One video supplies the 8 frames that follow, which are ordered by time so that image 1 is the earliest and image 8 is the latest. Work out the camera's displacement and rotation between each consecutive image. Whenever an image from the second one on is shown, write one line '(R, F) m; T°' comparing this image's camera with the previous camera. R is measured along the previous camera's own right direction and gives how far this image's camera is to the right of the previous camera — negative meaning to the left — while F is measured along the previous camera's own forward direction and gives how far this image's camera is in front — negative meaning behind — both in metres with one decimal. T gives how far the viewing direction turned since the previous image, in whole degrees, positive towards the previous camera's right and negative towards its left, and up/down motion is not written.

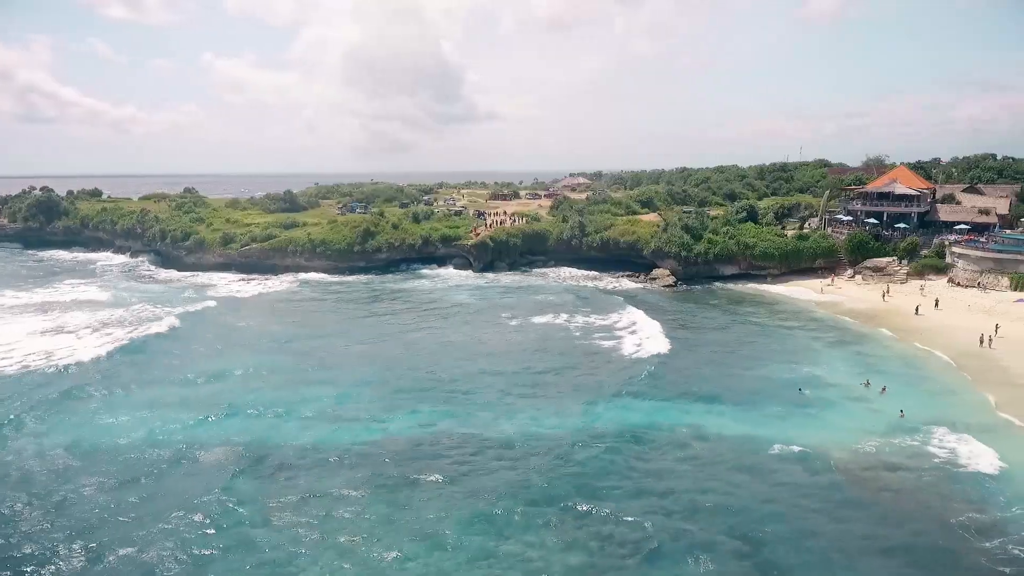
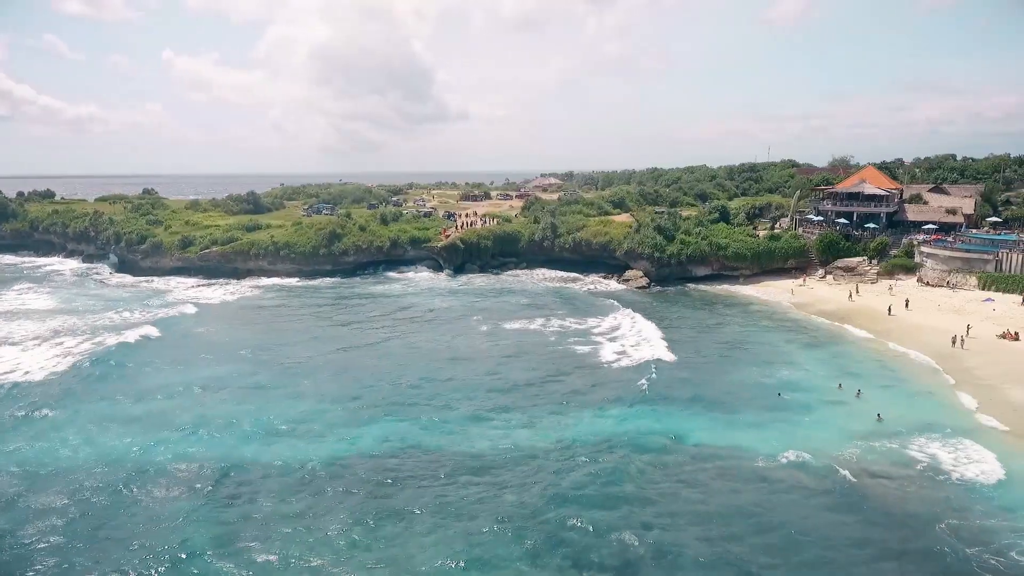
(+0.1, +1.3) m; +2°
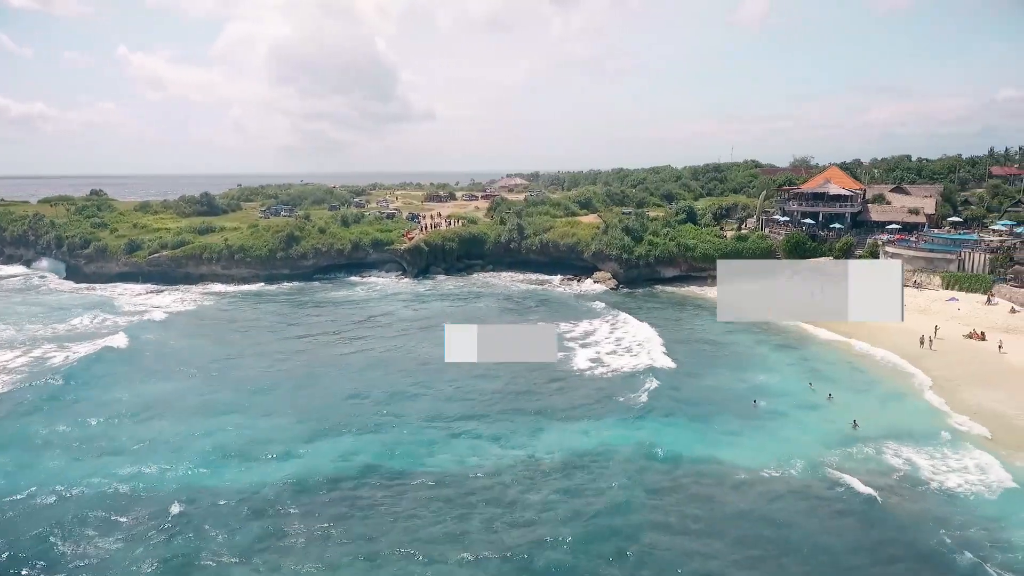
(+0.1, +1.6) m; +3°
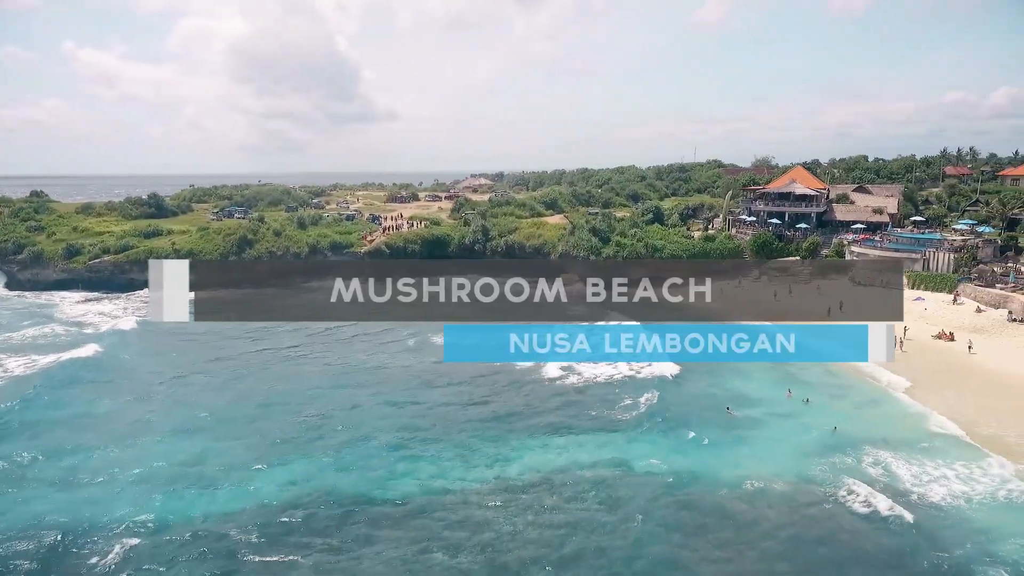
(+0.1, +1.9) m; +3°
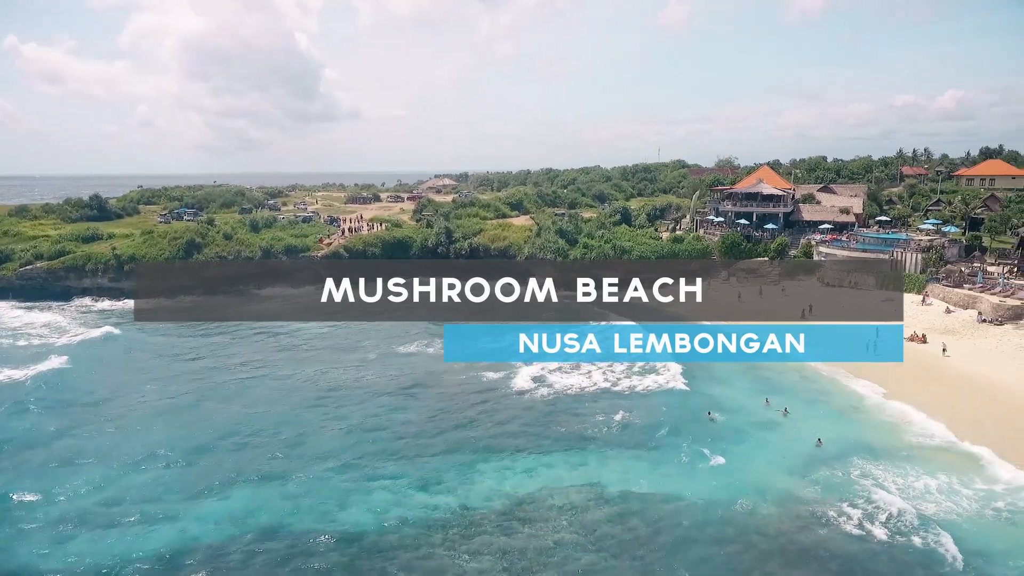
(+0.1, +2.1) m; +3°
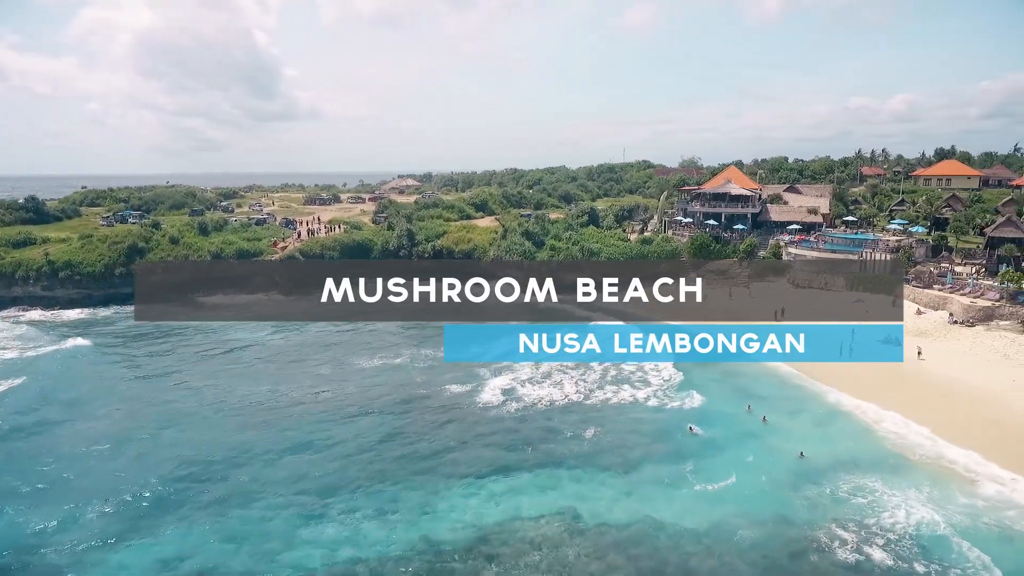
(+0.1, +2.1) m; +3°
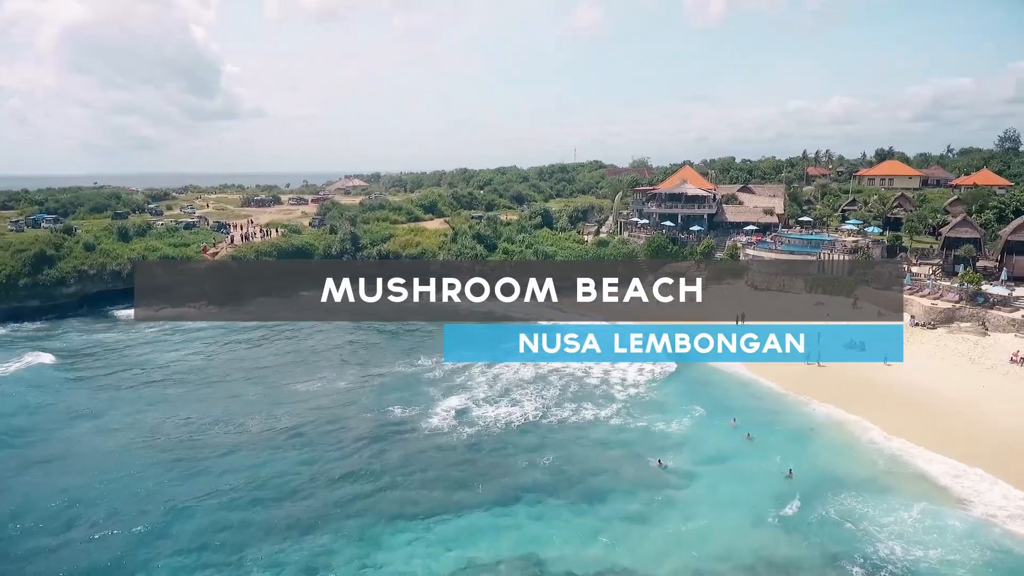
(+0.1, +2.9) m; +4°
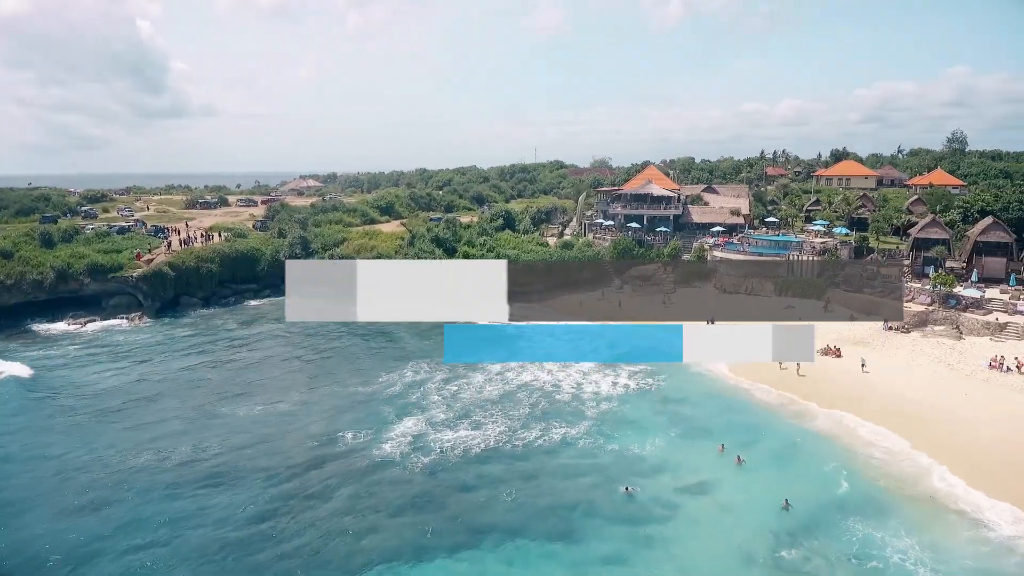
(0.0, +2.6) m; +4°
